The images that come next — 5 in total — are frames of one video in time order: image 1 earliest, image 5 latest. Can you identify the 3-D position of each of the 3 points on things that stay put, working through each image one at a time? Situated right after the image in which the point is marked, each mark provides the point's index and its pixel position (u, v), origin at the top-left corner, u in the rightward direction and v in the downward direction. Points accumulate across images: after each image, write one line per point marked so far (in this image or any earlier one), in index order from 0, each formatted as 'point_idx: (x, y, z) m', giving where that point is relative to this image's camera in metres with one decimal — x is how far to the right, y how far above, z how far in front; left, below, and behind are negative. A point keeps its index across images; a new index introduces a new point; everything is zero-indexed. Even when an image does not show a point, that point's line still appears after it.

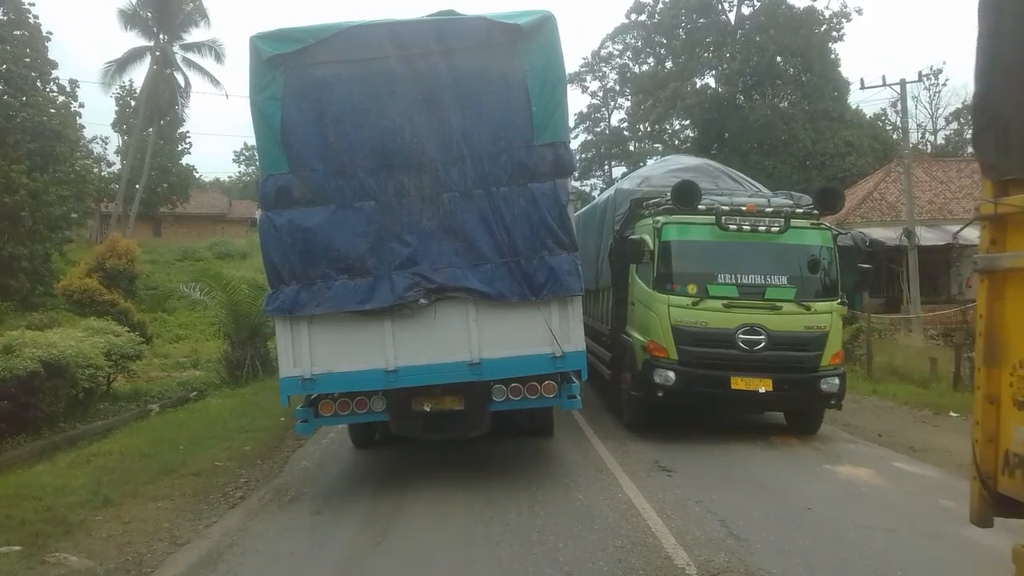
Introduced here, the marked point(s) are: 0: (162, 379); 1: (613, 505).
0: (-5.6, -1.5, +13.7) m
1: (+0.7, -1.5, +5.9) m
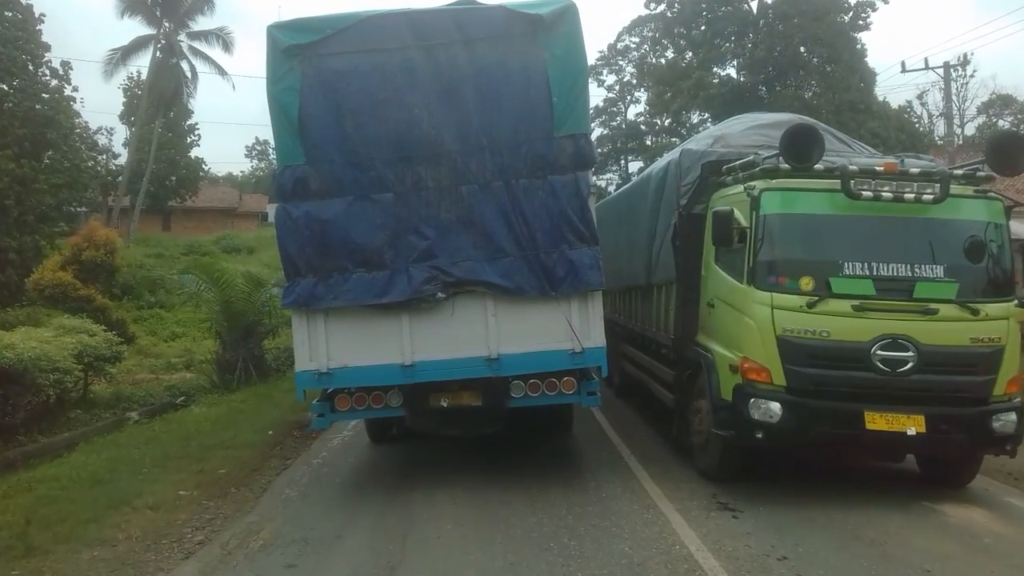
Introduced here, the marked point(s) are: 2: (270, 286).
0: (-5.3, -1.4, +12.5) m
1: (+0.8, -1.5, +4.6) m
2: (-3.6, 0.0, +12.5) m
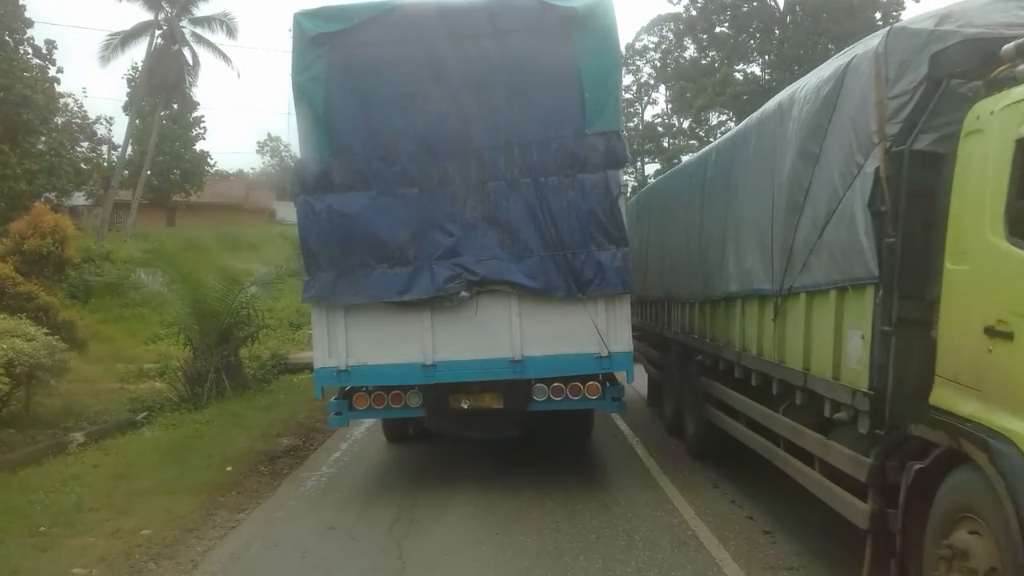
0: (-5.1, -1.4, +10.8) m
1: (+0.9, -1.5, +2.8) m
2: (-3.3, 0.0, +10.8) m
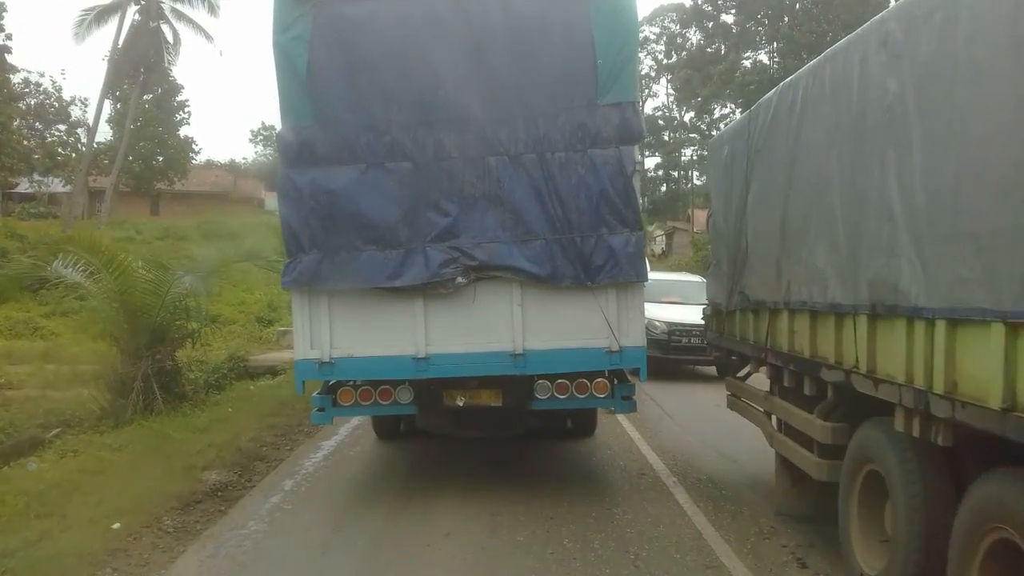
0: (-5.1, -1.2, +8.9) m
1: (+0.9, -1.4, +0.9) m
2: (-3.3, +0.2, +8.9) m
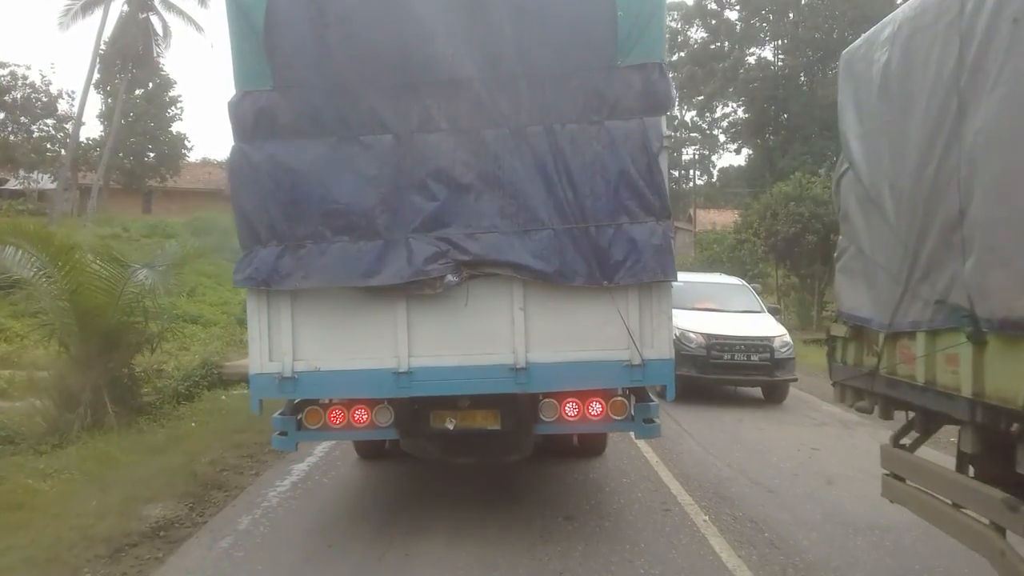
0: (-5.1, -1.2, +7.9) m
1: (+0.9, -1.5, 0.0) m
2: (-3.3, +0.2, +7.9) m
